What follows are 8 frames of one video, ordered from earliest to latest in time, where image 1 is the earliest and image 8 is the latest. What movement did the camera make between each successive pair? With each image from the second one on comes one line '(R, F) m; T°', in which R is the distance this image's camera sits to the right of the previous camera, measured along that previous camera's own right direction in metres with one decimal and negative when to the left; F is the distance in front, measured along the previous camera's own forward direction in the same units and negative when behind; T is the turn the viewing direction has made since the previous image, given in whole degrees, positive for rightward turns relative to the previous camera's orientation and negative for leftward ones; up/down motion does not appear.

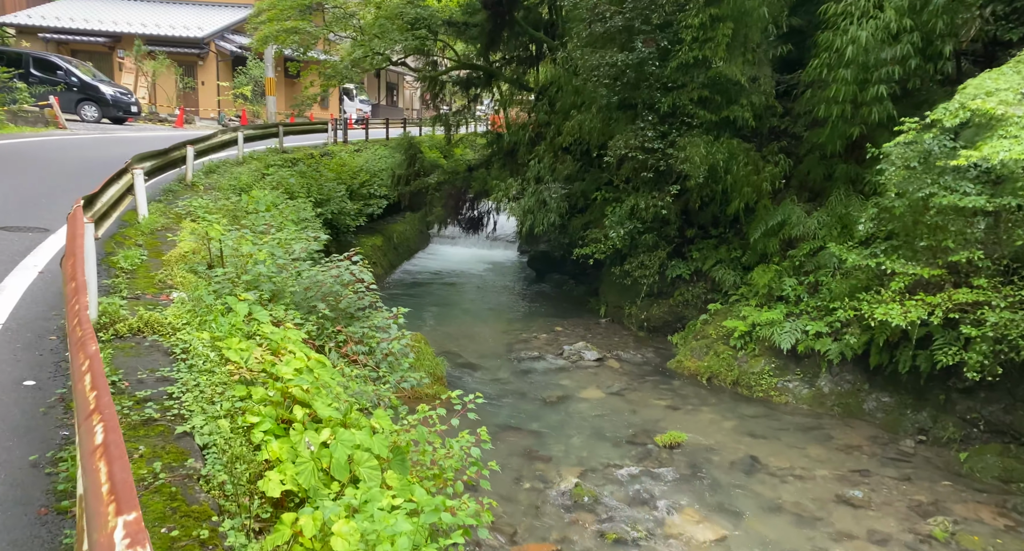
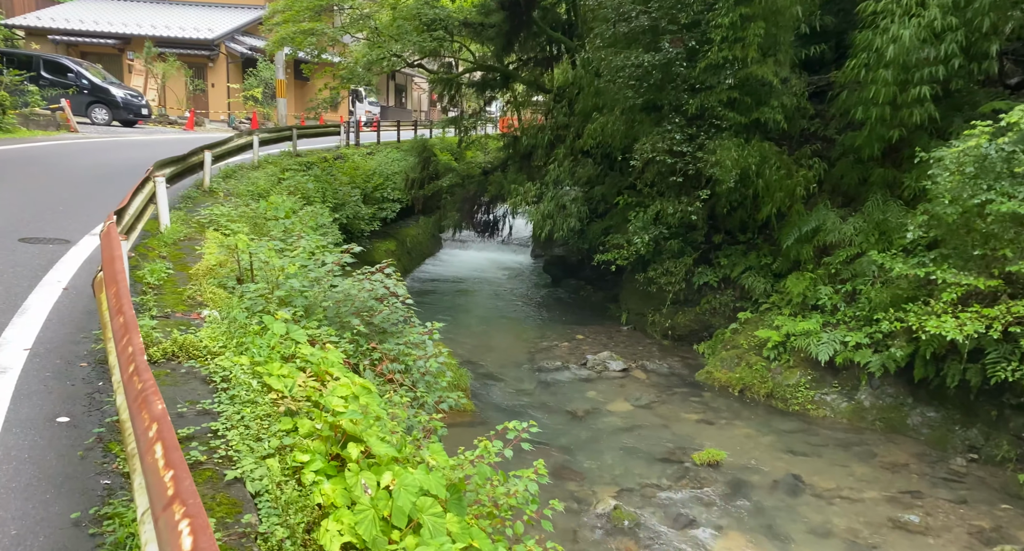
(-0.3, +0.3) m; 0°
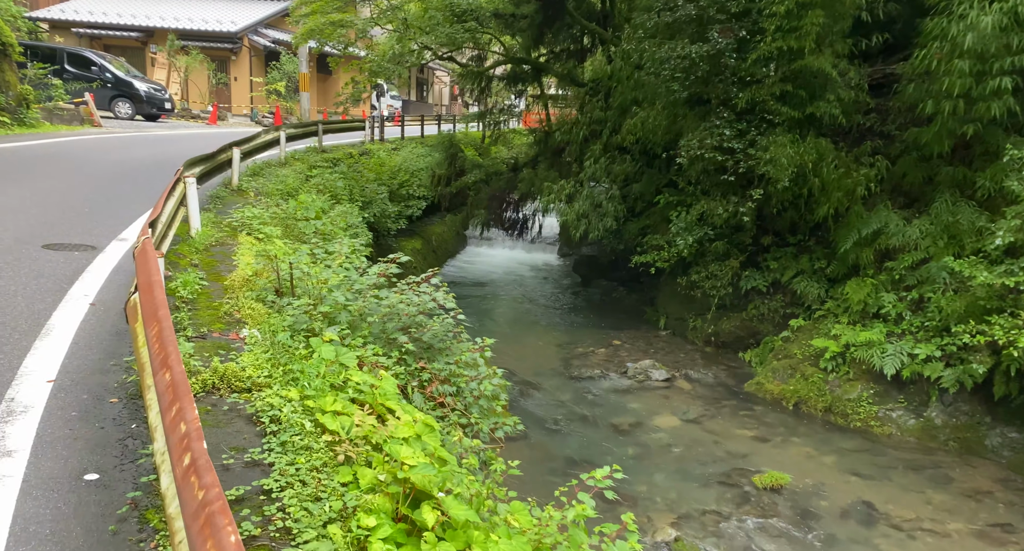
(-0.3, +0.5) m; -1°
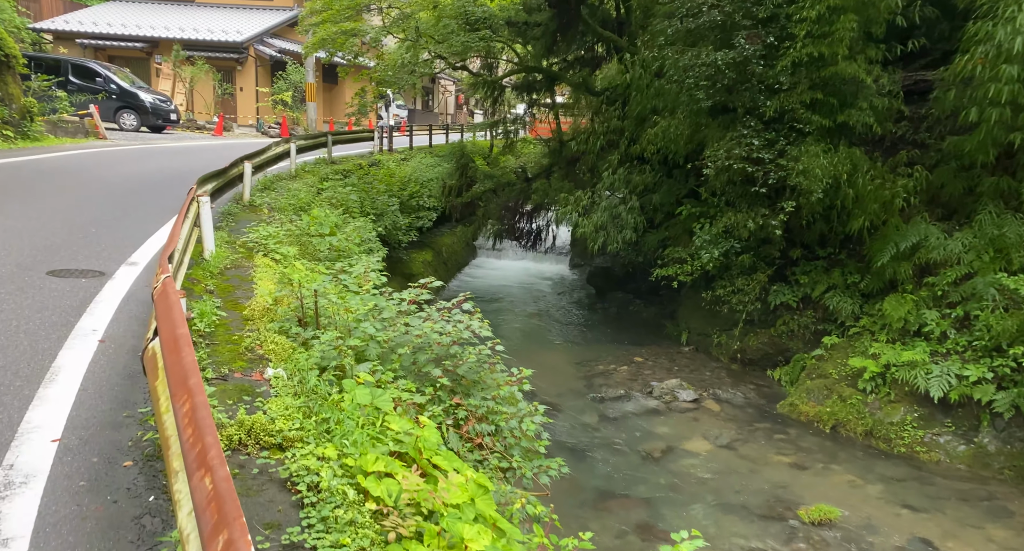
(-0.2, +0.4) m; 0°
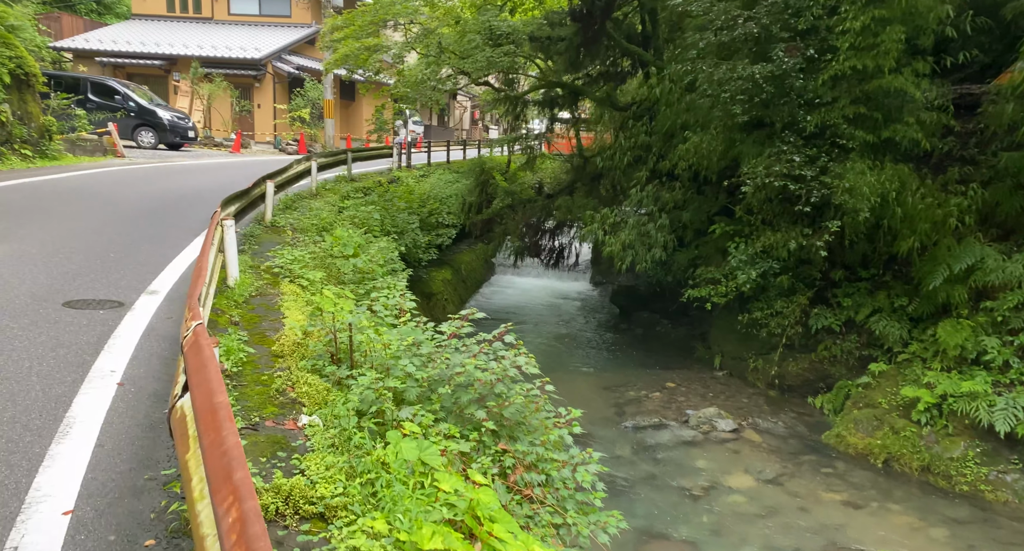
(-0.2, +0.4) m; -1°
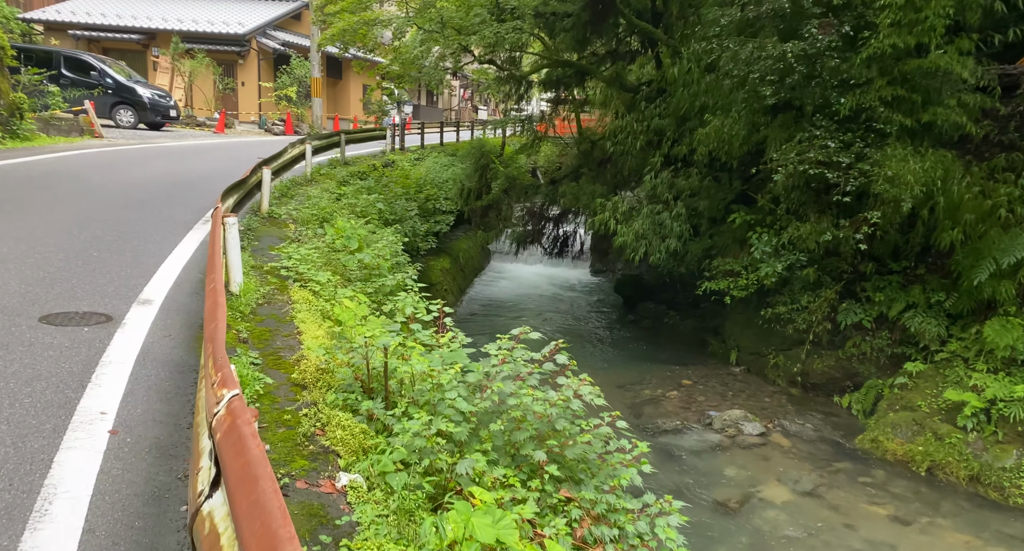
(-0.4, +0.6) m; +1°
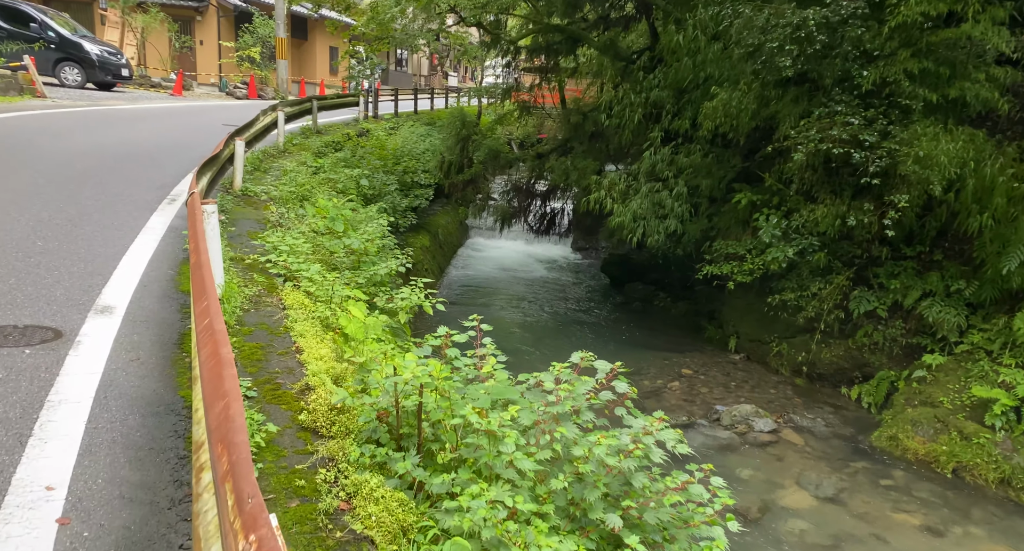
(-0.4, +0.7) m; +3°
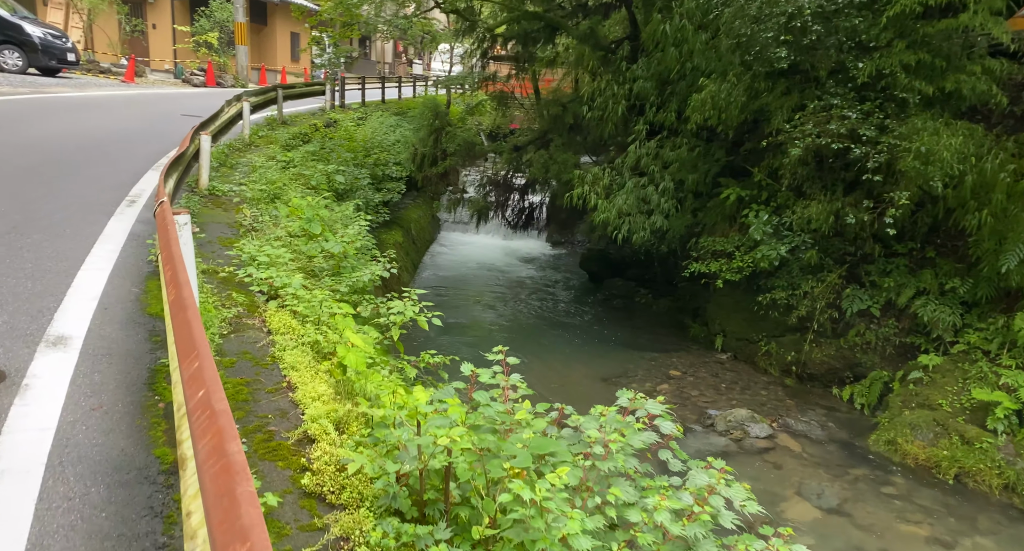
(-0.2, +0.4) m; +3°
